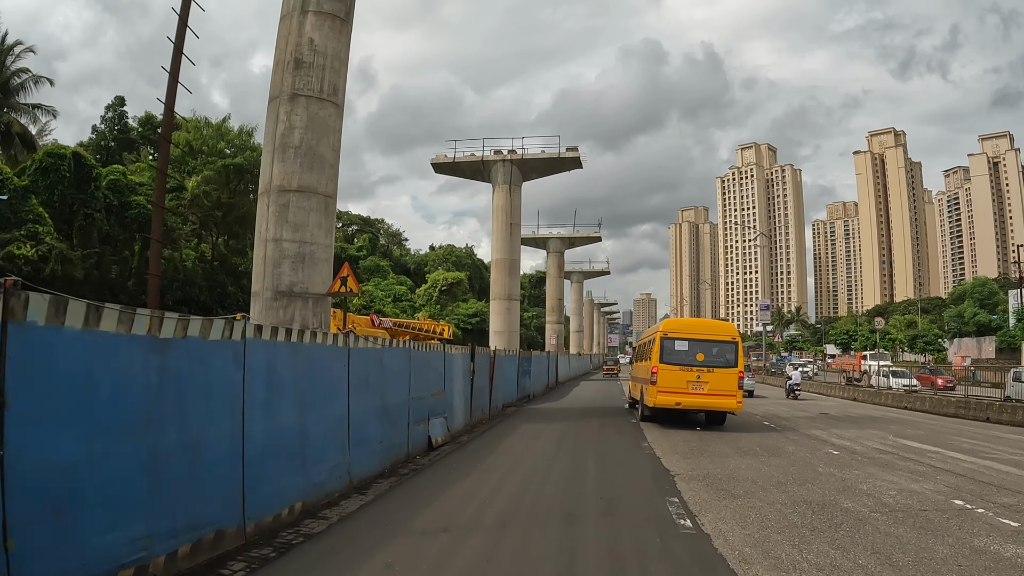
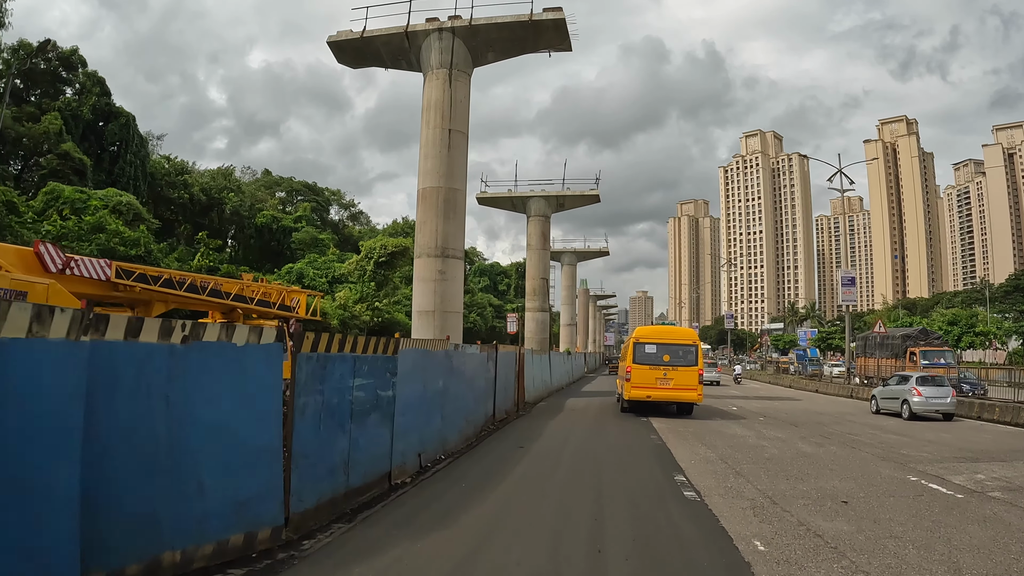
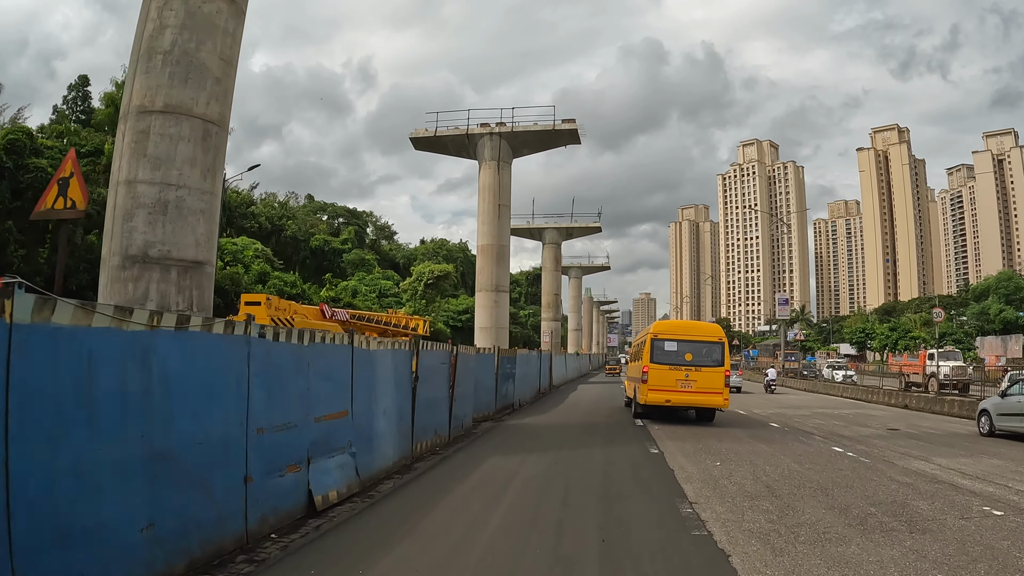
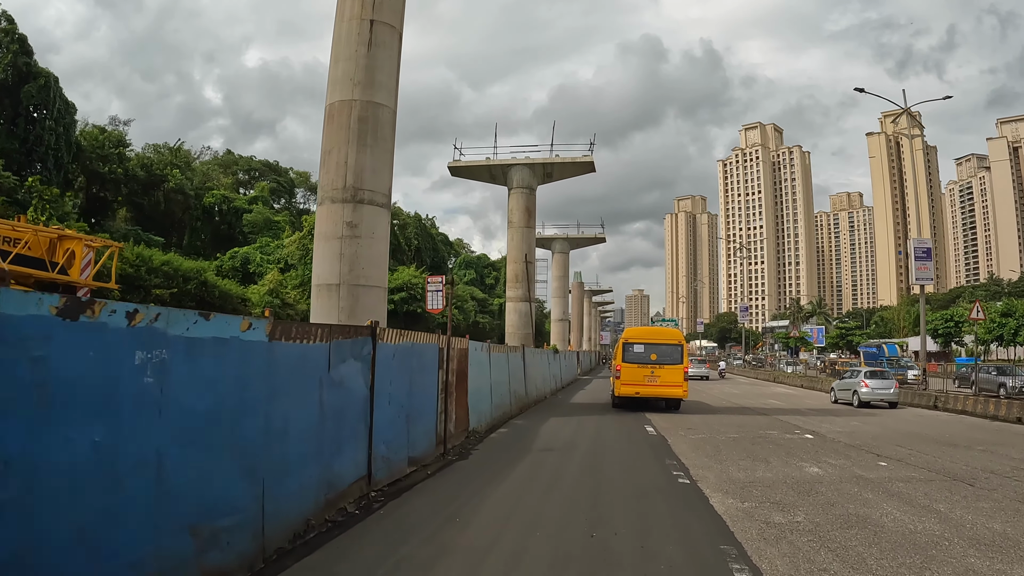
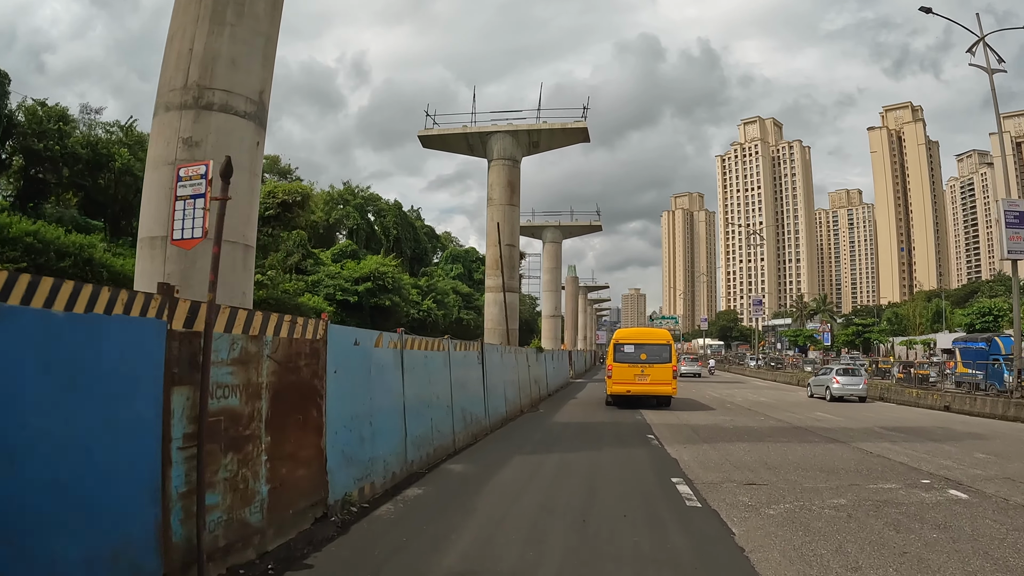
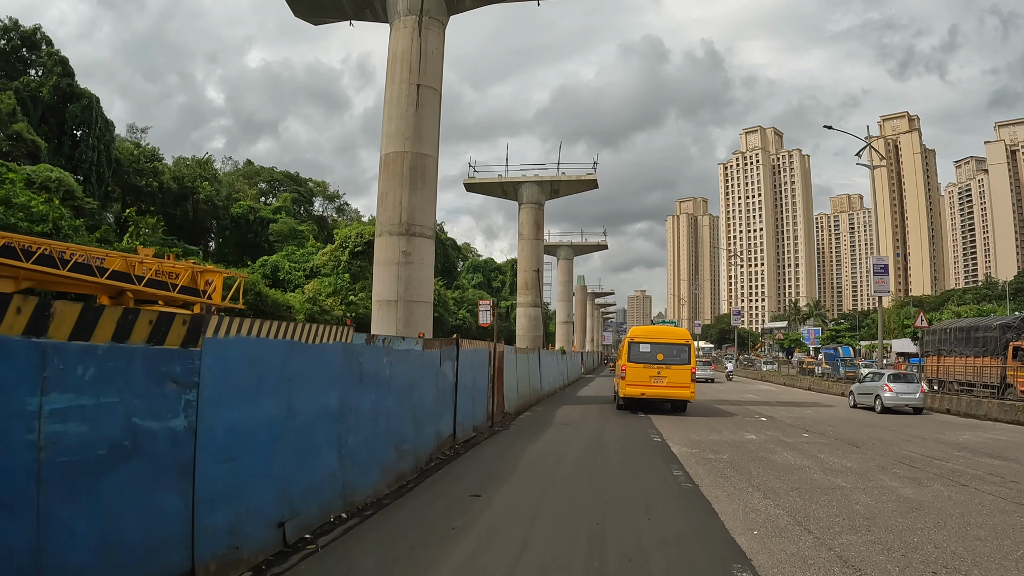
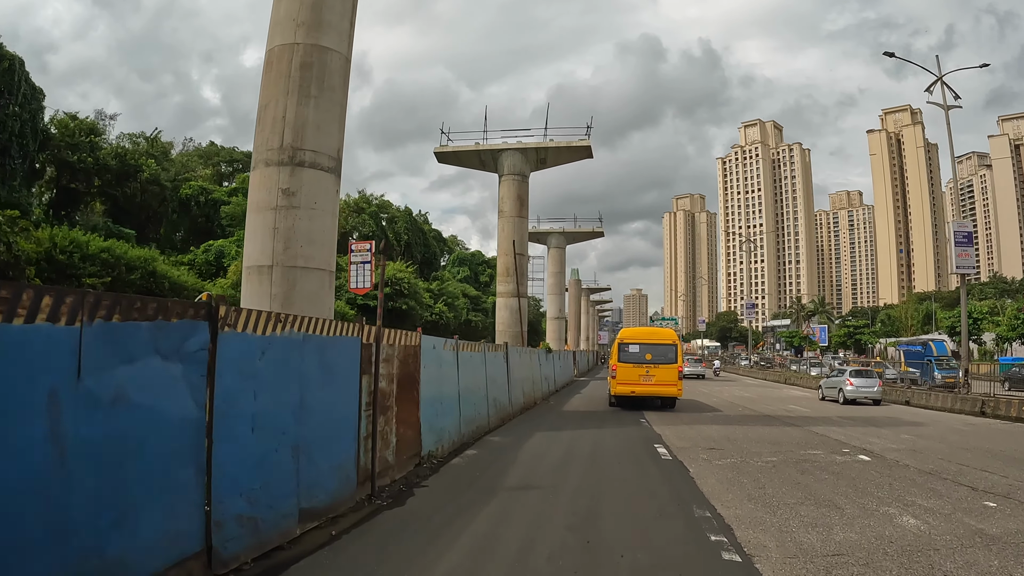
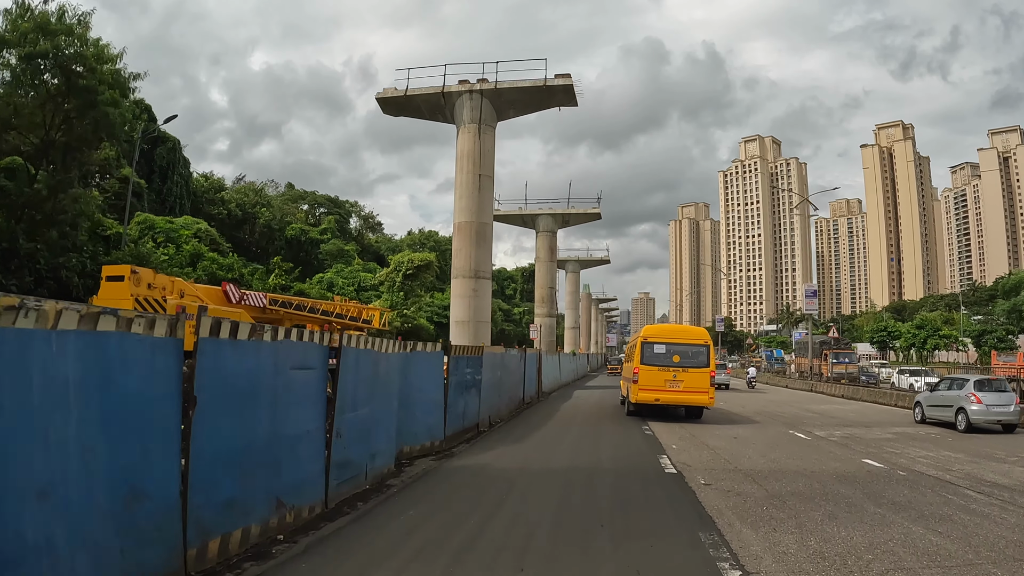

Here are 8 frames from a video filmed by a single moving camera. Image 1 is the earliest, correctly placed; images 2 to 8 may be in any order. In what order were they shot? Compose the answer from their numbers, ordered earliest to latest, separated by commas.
3, 8, 2, 6, 4, 7, 5
